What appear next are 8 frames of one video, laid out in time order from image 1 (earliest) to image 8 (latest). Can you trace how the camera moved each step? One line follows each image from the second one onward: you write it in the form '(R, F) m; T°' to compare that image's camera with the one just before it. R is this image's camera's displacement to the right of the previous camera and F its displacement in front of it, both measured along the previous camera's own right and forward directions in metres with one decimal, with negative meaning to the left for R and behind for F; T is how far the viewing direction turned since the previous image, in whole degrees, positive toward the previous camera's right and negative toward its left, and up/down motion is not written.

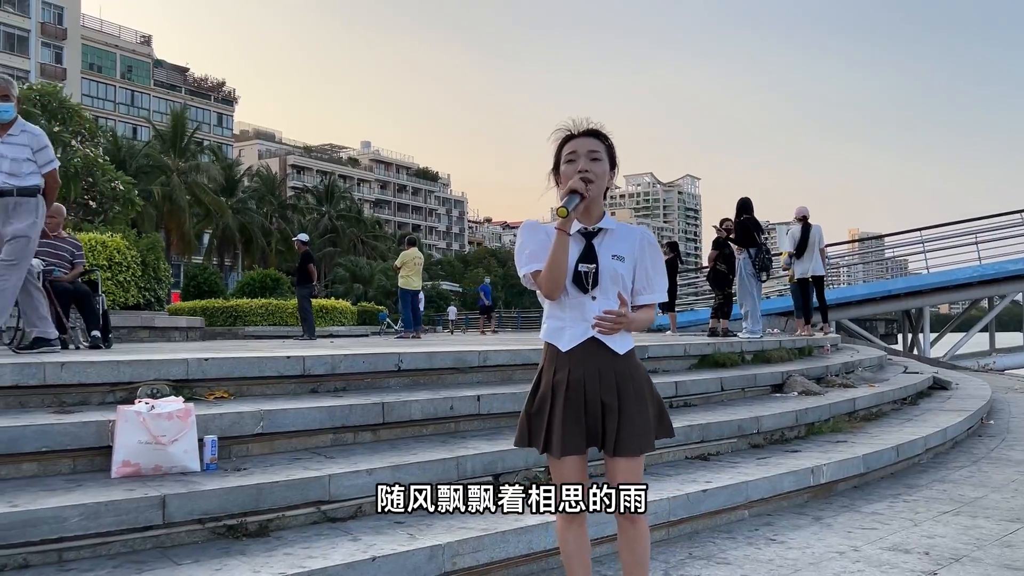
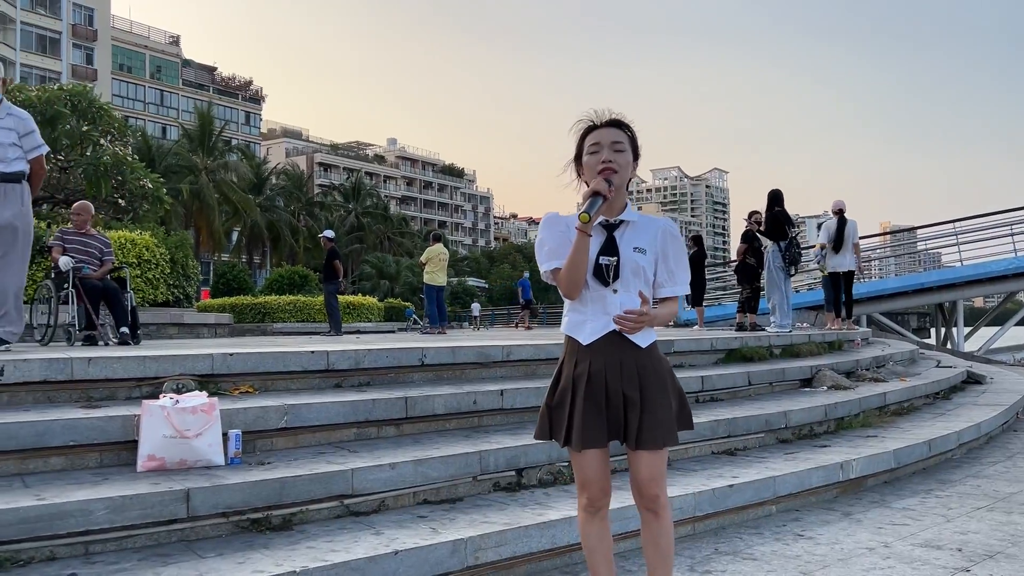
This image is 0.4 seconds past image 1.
(0.0, 0.0) m; -2°
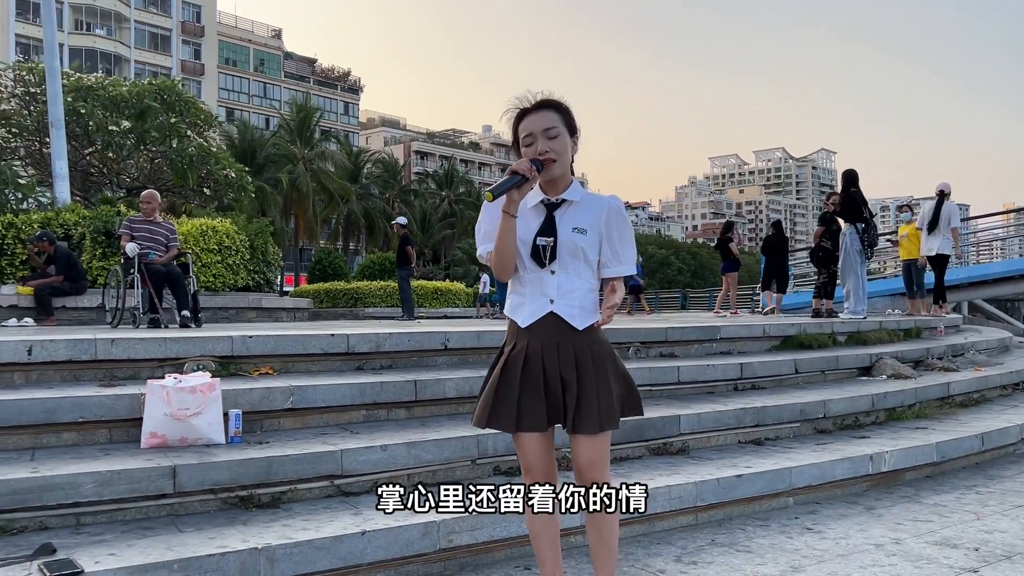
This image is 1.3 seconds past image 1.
(+0.5, +0.1) m; -6°
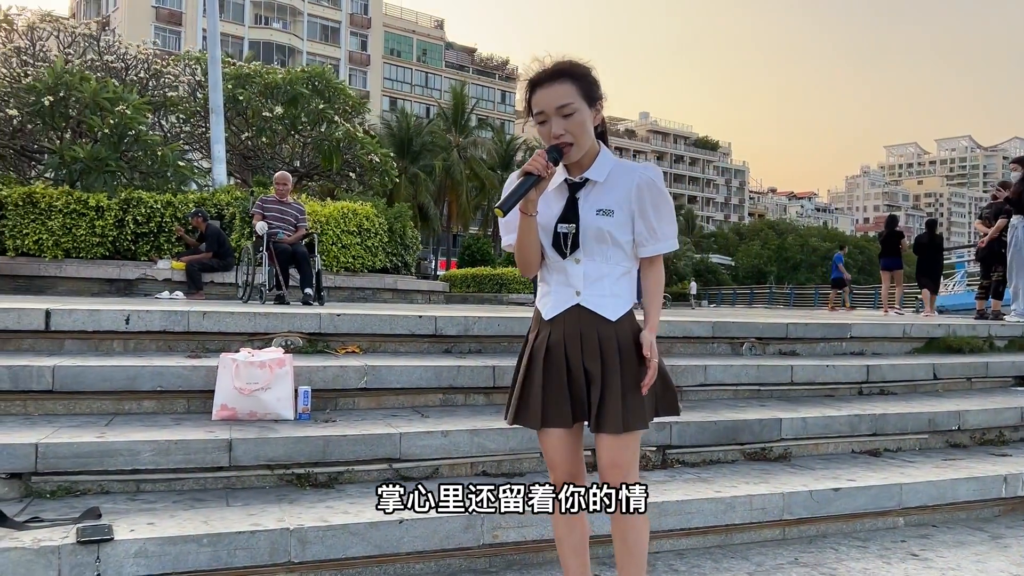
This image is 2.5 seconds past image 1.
(+0.4, +0.3) m; -10°
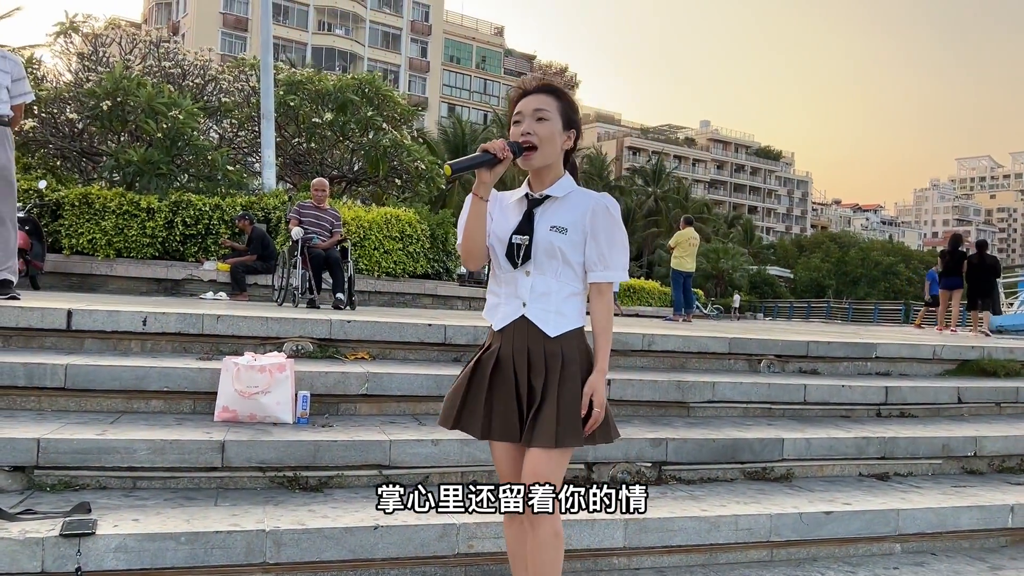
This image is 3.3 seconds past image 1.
(+0.3, 0.0) m; -4°
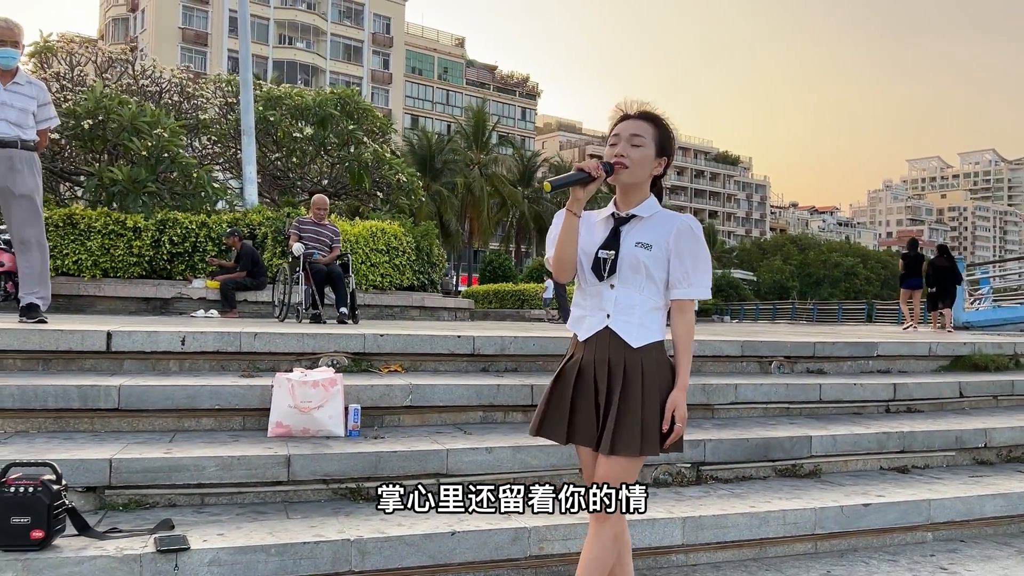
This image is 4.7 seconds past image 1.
(-0.4, -0.1) m; +2°
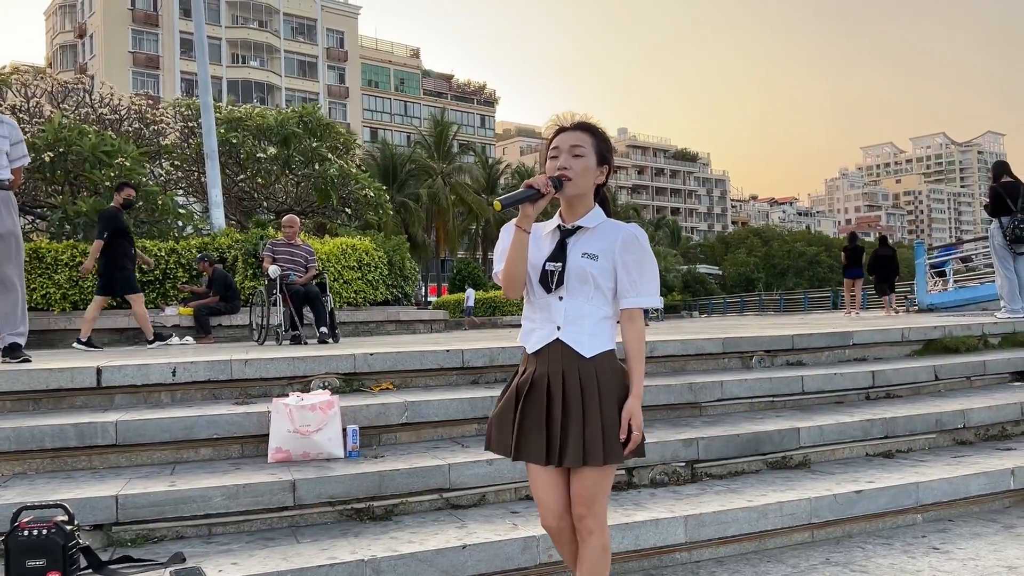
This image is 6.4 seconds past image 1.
(-0.1, -0.1) m; +2°
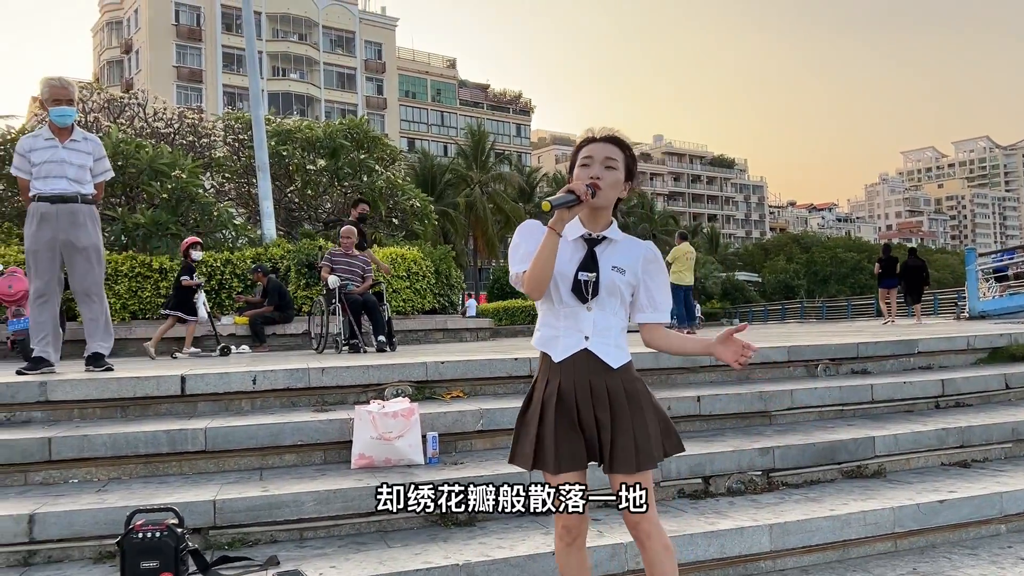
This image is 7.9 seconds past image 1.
(-0.2, -0.1) m; -2°
